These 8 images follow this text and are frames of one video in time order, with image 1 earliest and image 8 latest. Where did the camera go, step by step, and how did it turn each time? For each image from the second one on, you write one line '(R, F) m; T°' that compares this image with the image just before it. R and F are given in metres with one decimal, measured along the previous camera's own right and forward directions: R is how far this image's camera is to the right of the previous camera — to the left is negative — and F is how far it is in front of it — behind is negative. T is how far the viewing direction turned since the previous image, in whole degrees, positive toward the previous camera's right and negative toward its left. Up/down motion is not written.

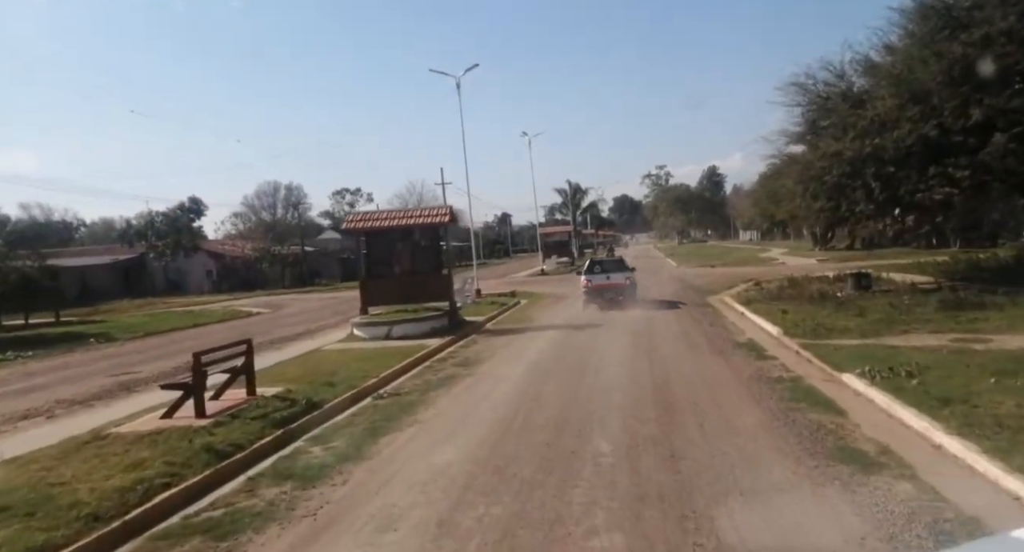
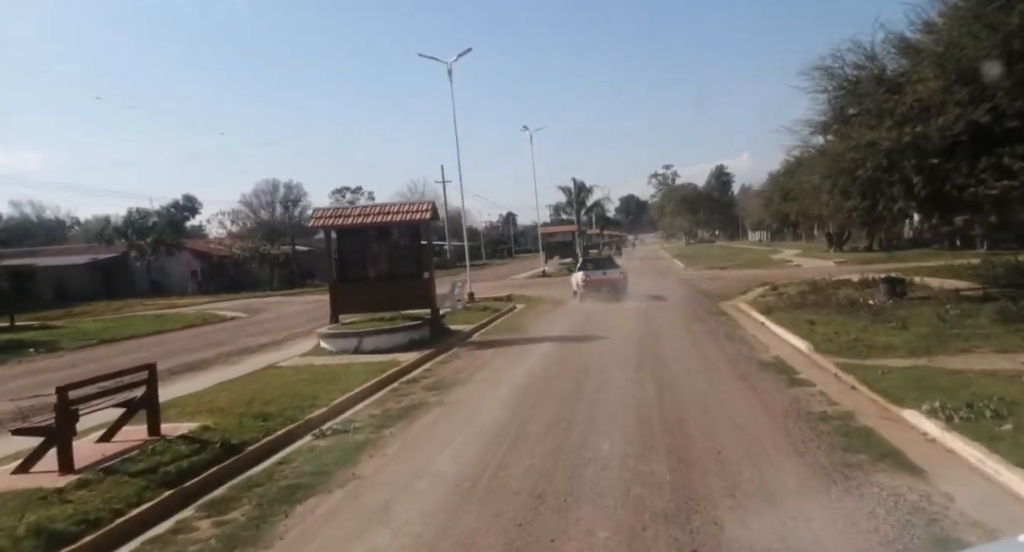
(+0.4, +2.6) m; 0°
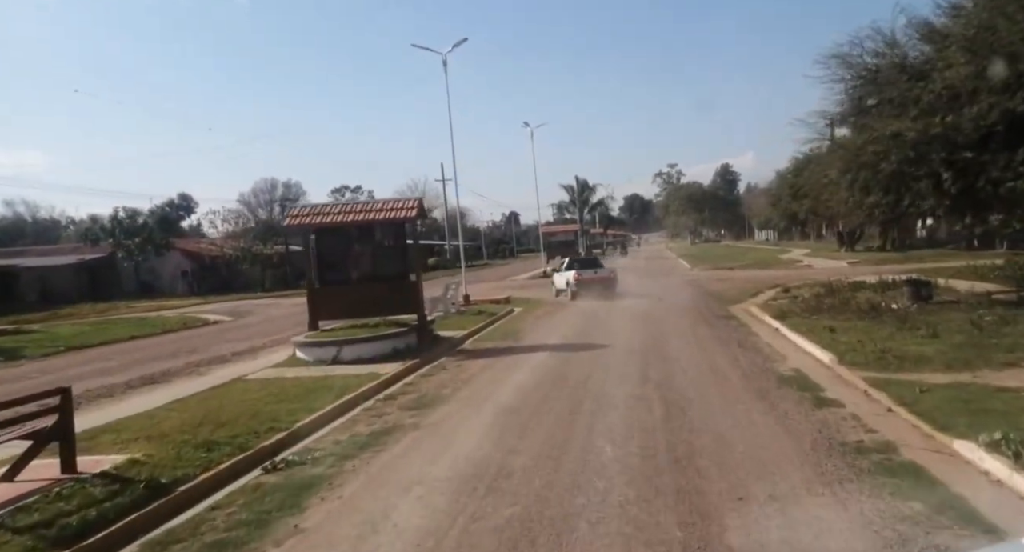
(+0.2, +1.5) m; 0°
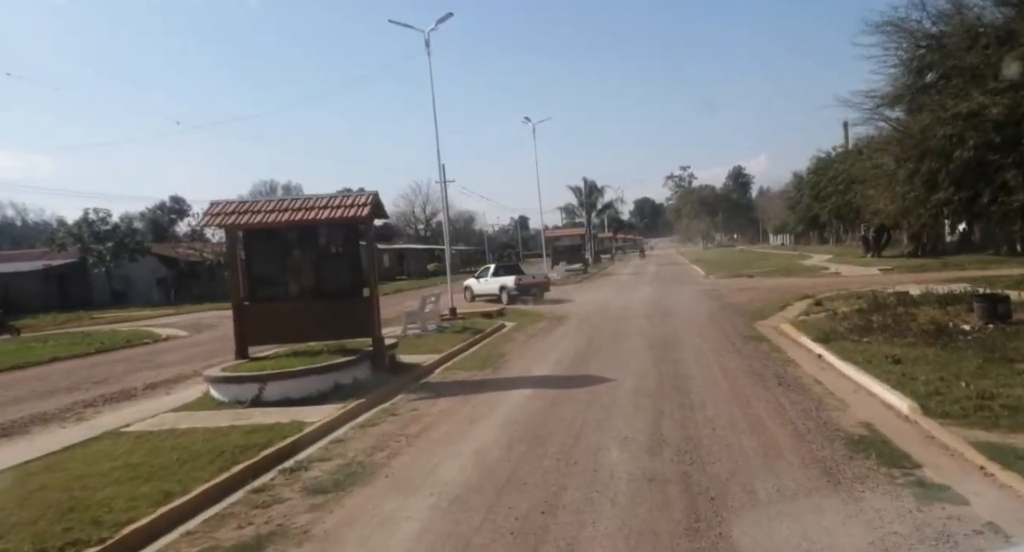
(+0.6, +3.7) m; -1°
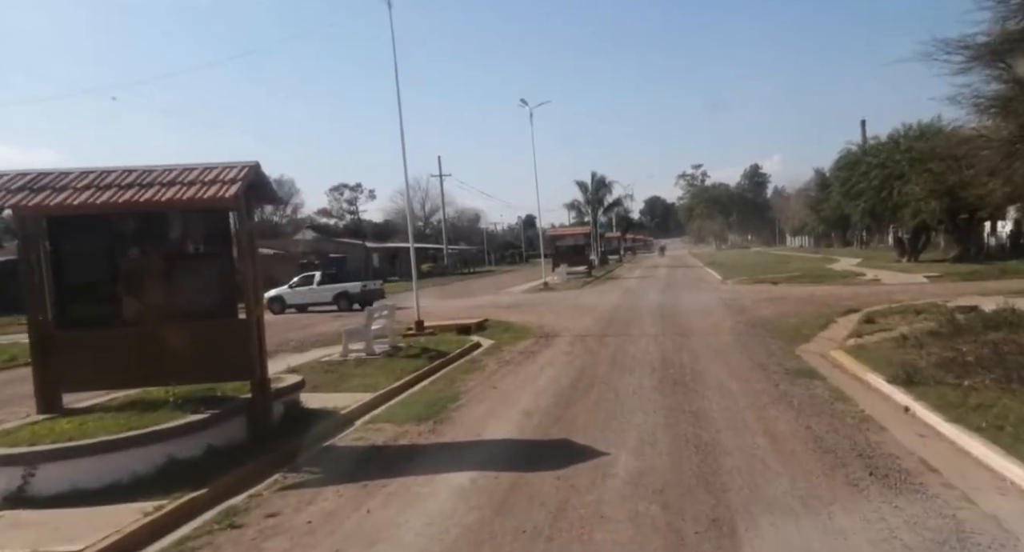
(+0.8, +4.9) m; -1°
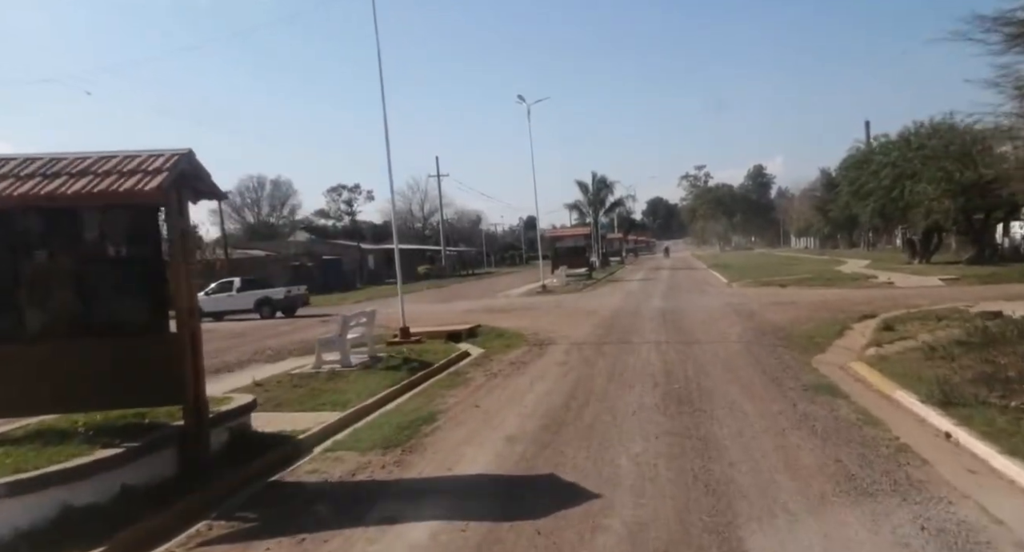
(+0.3, +1.5) m; 0°
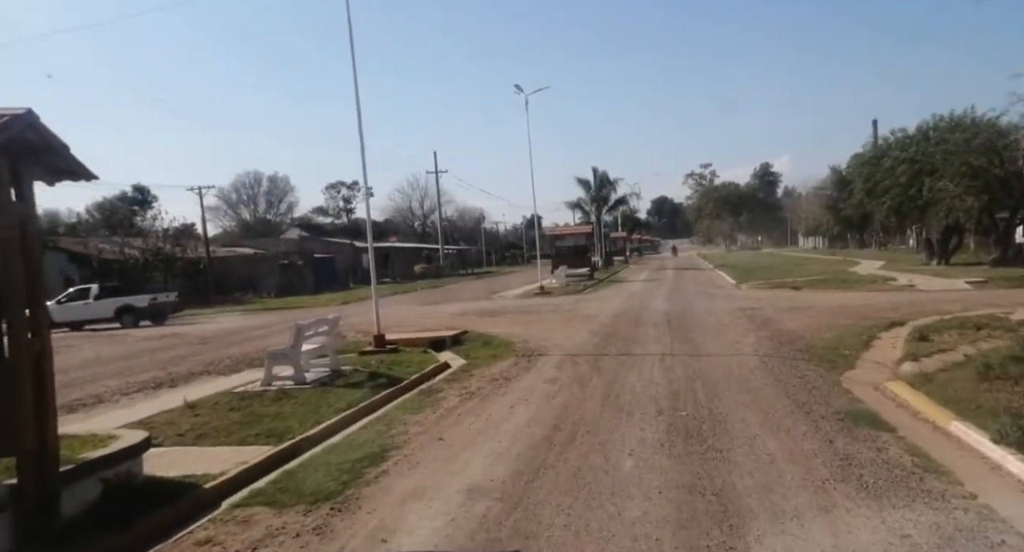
(+0.4, +2.2) m; 0°
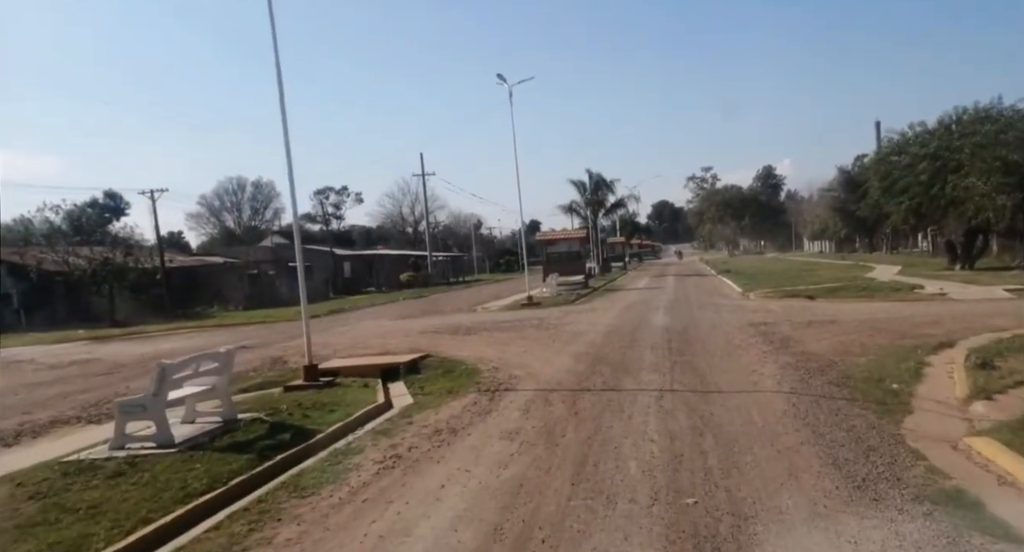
(+0.7, +3.6) m; 0°
